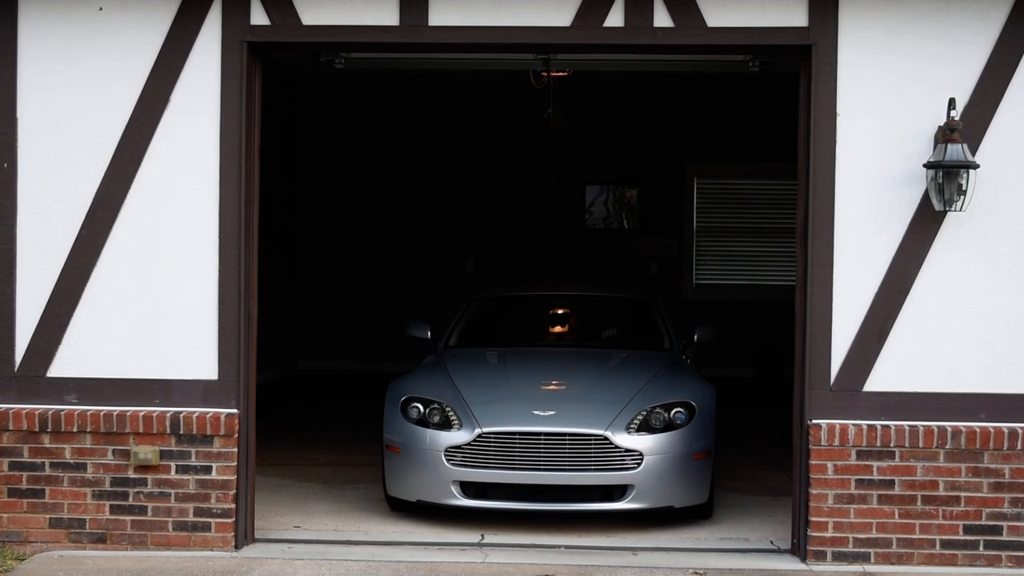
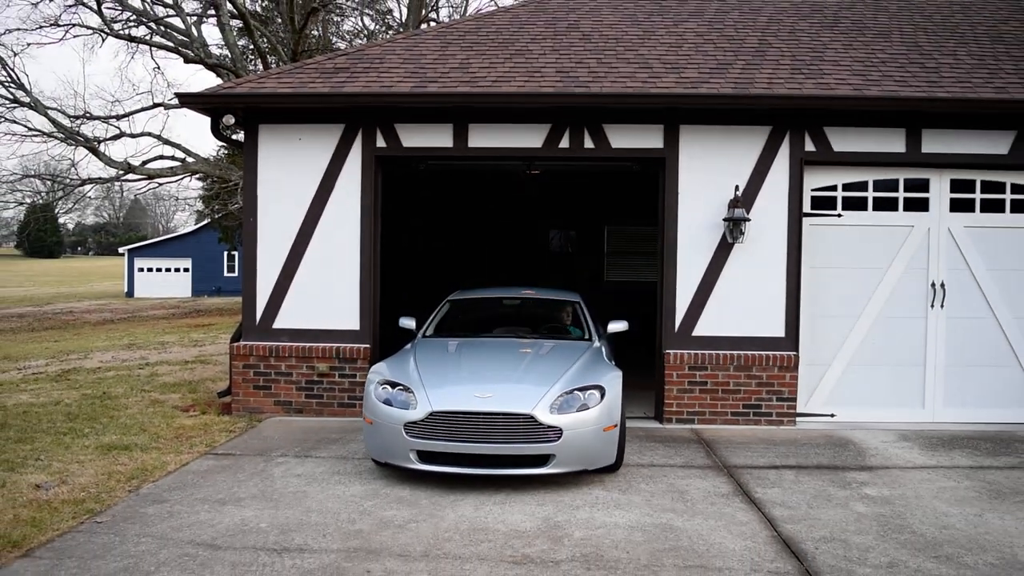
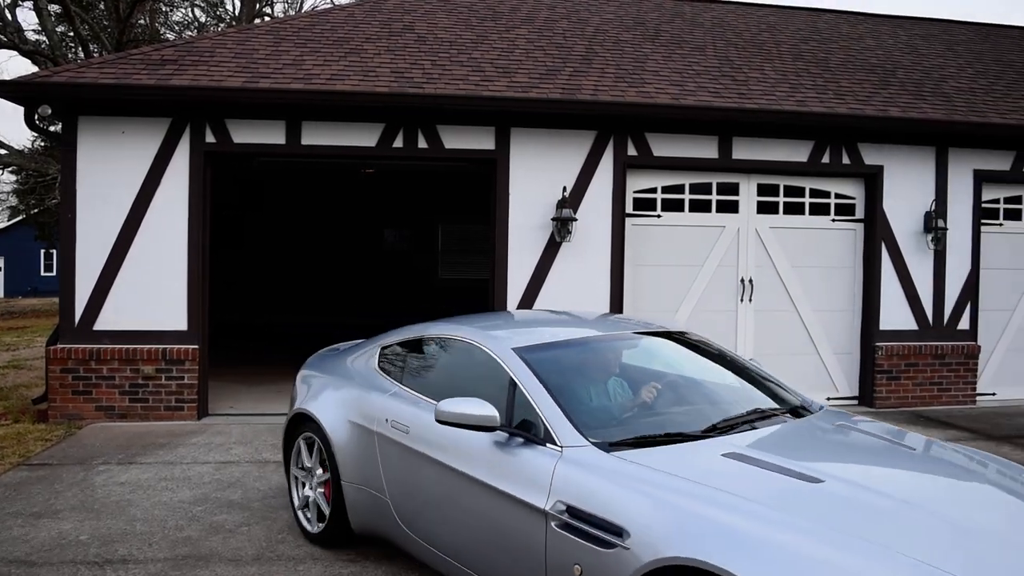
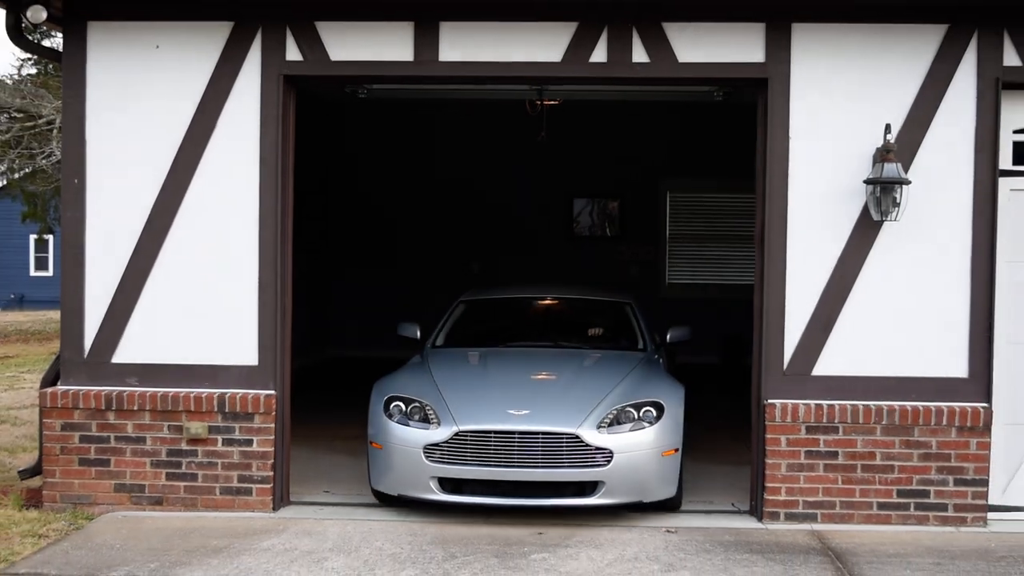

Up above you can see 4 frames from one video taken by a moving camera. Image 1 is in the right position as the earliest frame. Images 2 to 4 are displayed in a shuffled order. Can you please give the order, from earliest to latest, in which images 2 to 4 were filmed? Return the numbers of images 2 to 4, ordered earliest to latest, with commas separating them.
4, 2, 3
